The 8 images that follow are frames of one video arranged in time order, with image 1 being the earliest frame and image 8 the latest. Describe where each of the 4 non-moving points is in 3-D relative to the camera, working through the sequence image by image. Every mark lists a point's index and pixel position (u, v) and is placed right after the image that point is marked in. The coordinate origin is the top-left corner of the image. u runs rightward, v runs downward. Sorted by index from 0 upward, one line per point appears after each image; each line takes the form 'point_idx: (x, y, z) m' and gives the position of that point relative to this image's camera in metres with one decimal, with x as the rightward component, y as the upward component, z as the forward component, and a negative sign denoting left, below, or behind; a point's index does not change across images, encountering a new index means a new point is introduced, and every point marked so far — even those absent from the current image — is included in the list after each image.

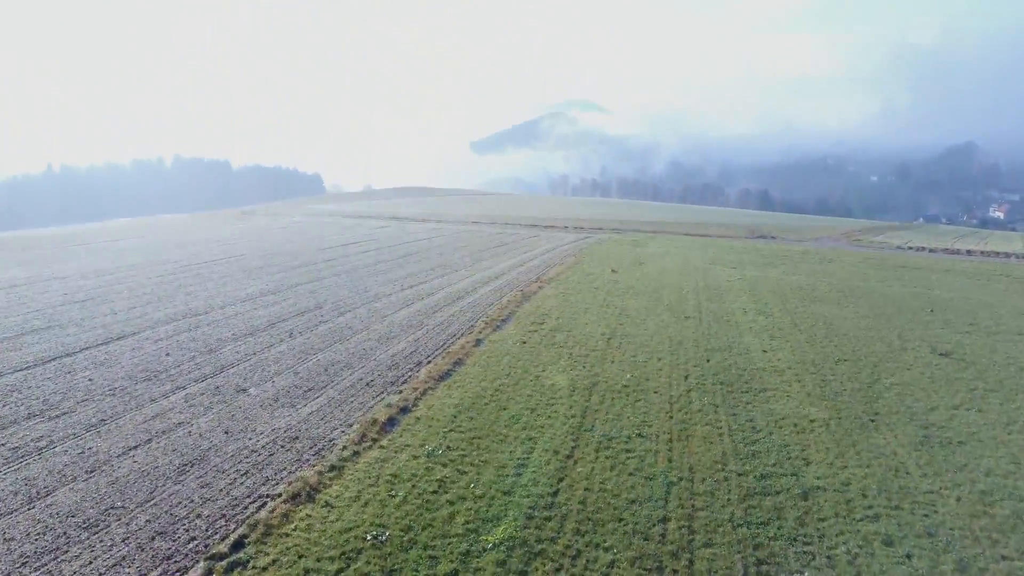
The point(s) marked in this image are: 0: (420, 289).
0: (-2.1, 0.0, +13.9) m
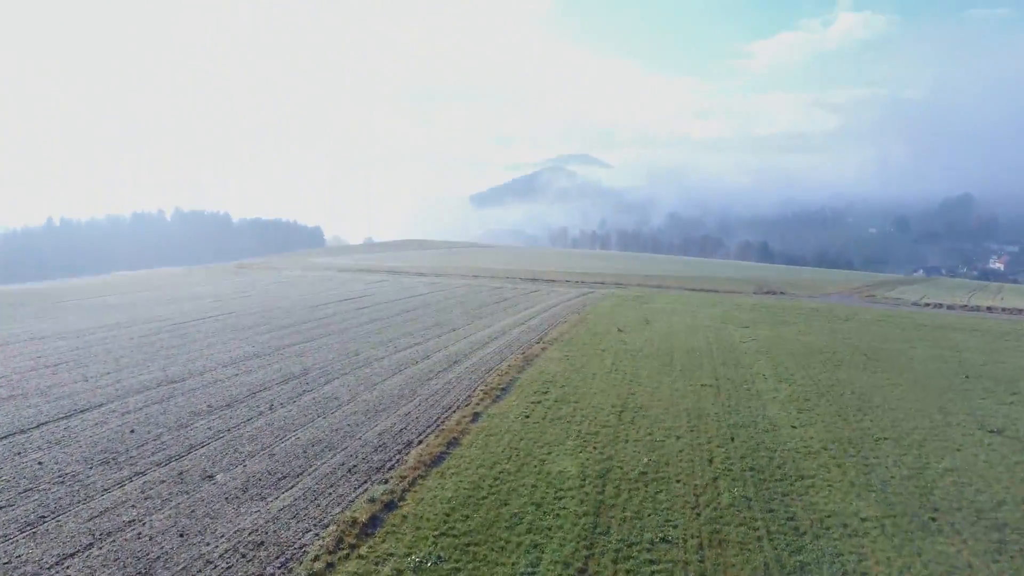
0: (-2.0, -1.3, +13.1) m
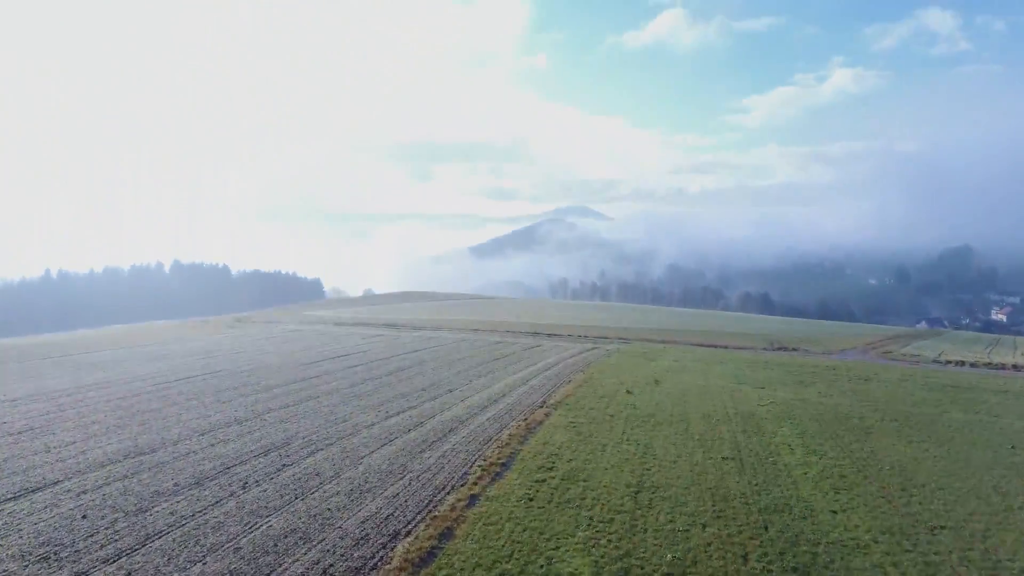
0: (-2.0, -2.5, +12.1) m
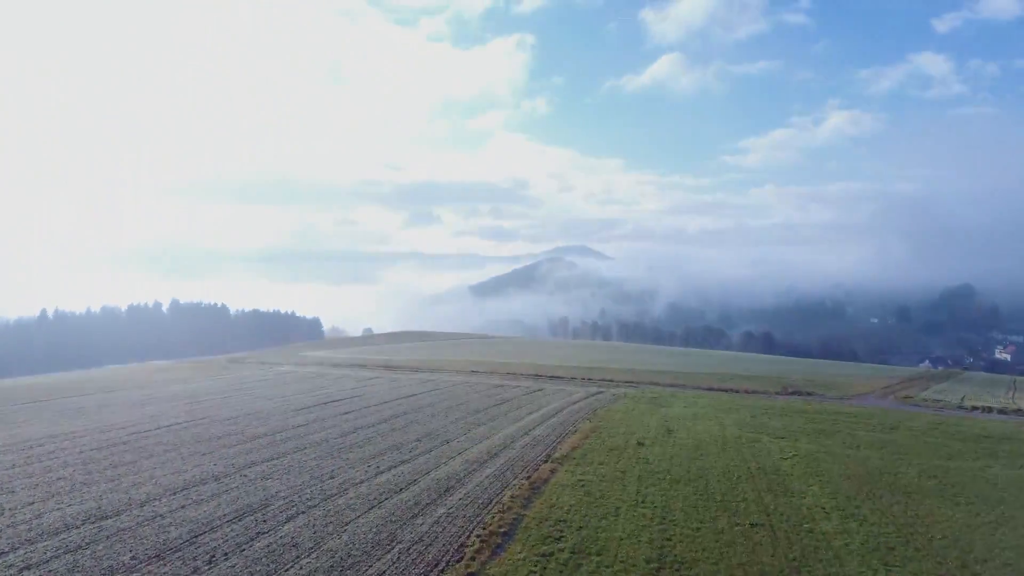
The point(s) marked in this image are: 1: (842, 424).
0: (-2.0, -3.3, +11.1) m
1: (+8.2, -3.4, +15.5) m
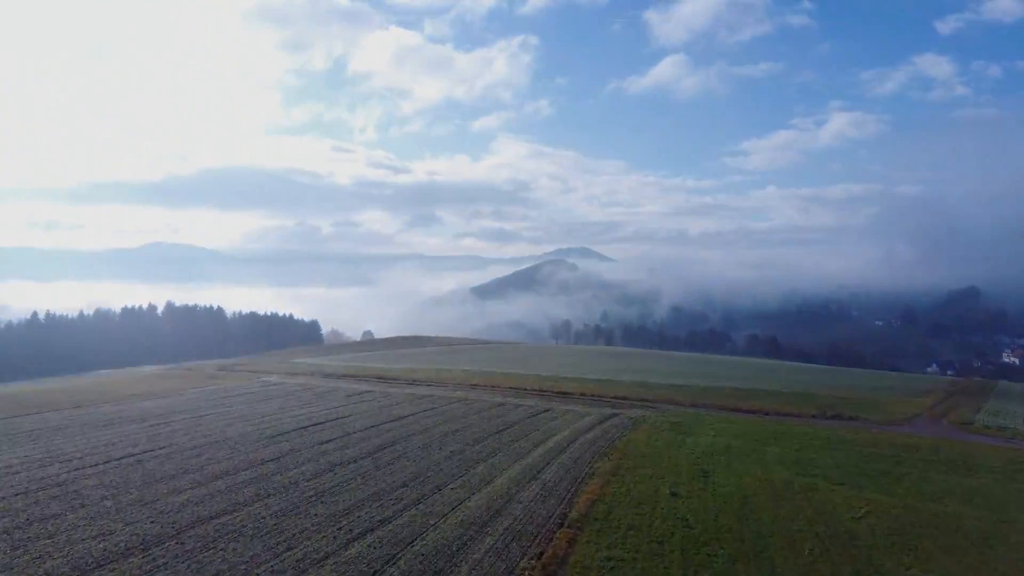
0: (-1.9, -3.5, +8.8) m
1: (+8.3, -3.7, +13.2) m
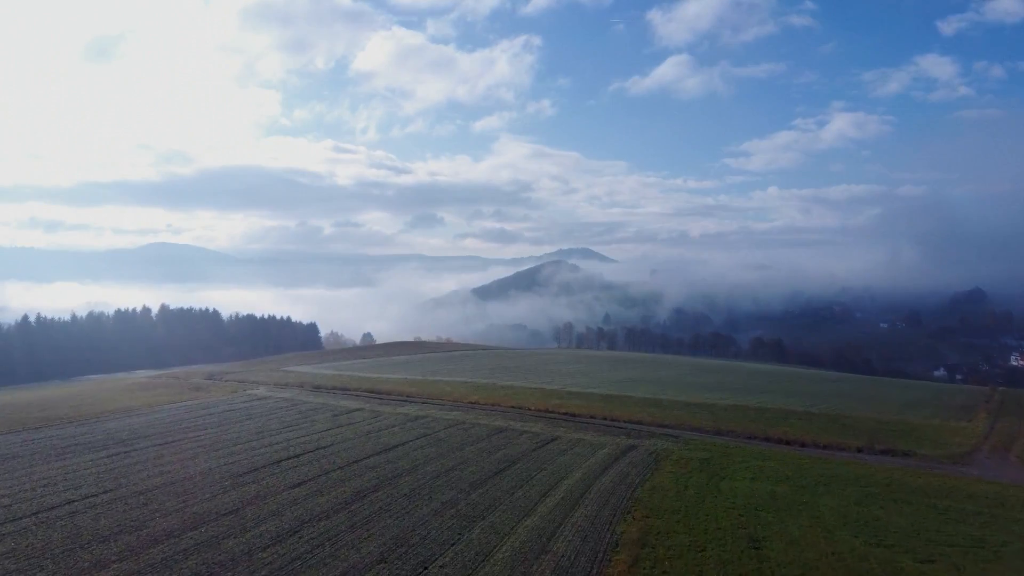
0: (-1.8, -3.9, +6.4) m
1: (+8.3, -4.1, +10.8) m
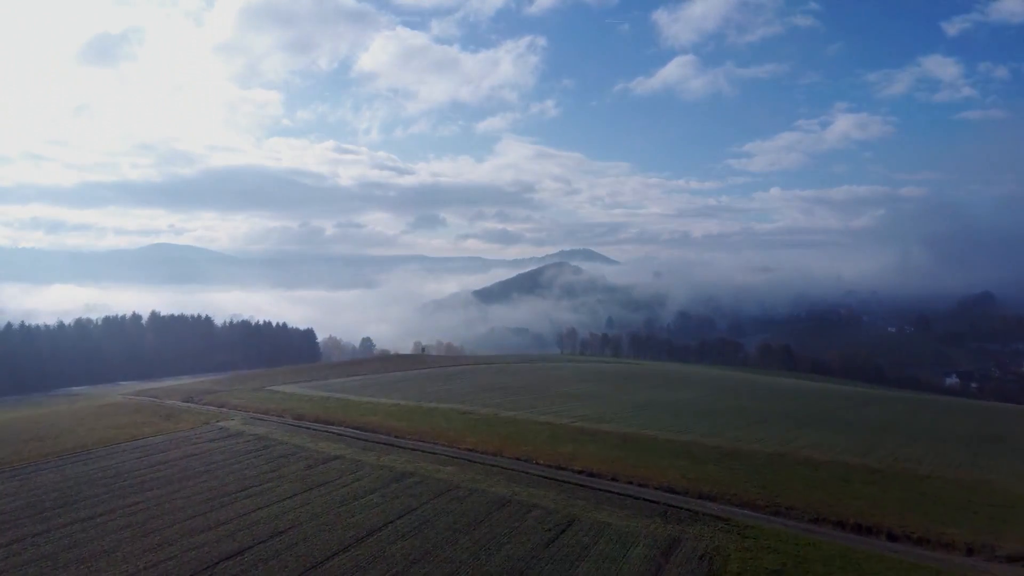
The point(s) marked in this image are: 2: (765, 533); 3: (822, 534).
0: (-1.7, -5.0, +2.5) m
1: (+8.4, -5.1, +6.8) m
2: (+5.7, -5.4, +13.7) m
3: (+6.9, -5.4, +13.9) m
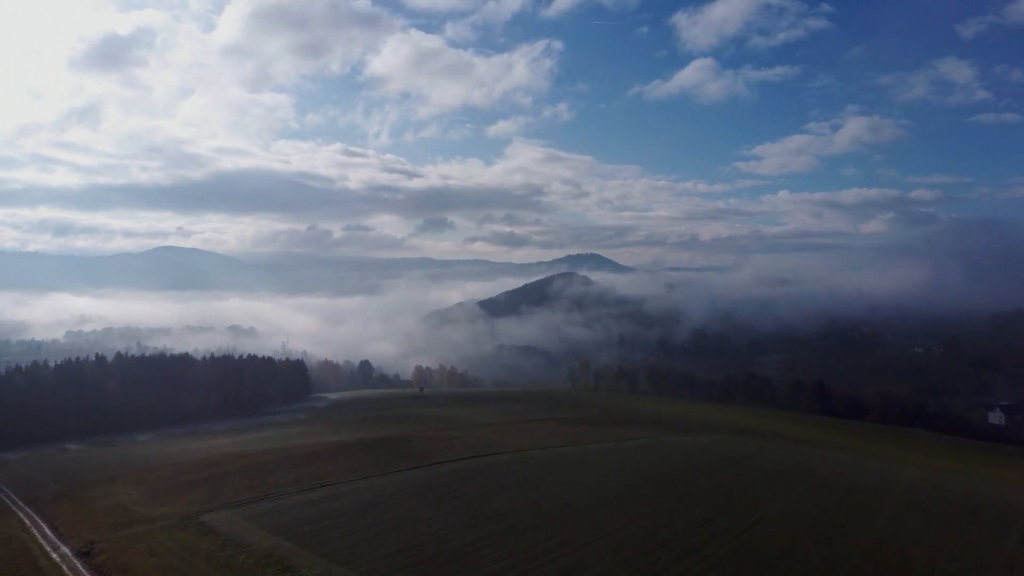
0: (-1.8, -11.1, -9.7) m
1: (+8.5, -11.3, -5.5) m
2: (+5.8, -11.6, +1.5) m
3: (+7.0, -11.6, +1.6) m
